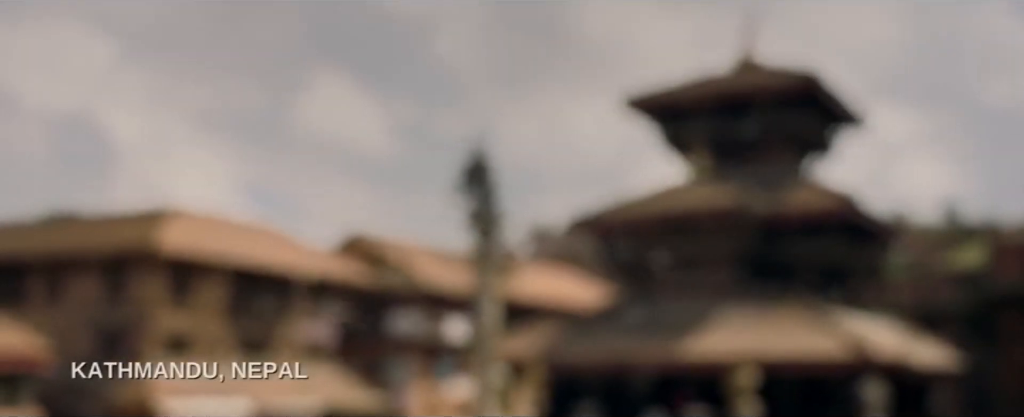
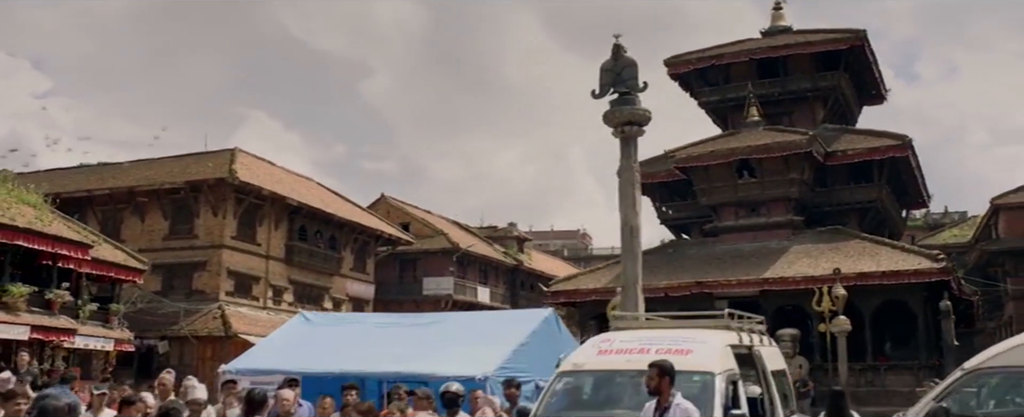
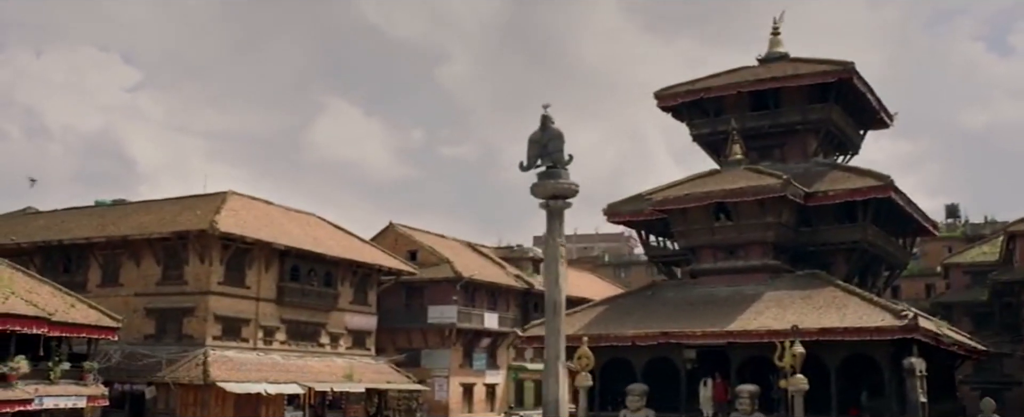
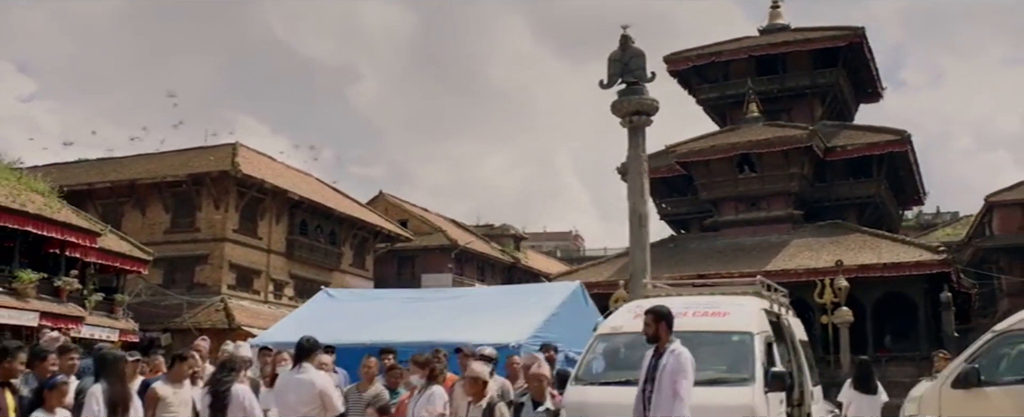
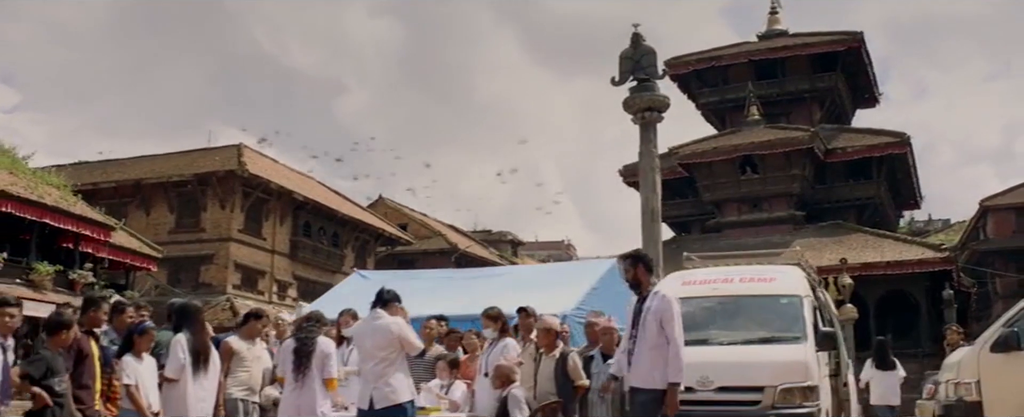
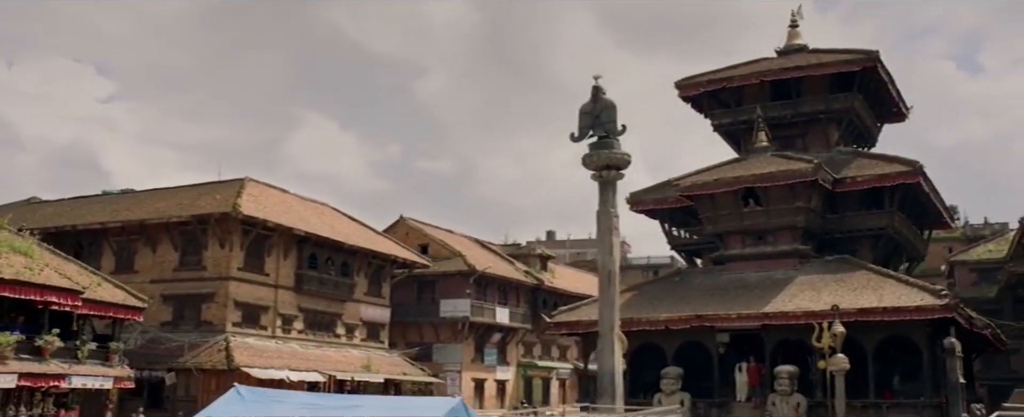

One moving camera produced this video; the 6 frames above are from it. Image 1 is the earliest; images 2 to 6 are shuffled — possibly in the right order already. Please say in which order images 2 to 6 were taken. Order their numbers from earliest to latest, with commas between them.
3, 6, 2, 4, 5
